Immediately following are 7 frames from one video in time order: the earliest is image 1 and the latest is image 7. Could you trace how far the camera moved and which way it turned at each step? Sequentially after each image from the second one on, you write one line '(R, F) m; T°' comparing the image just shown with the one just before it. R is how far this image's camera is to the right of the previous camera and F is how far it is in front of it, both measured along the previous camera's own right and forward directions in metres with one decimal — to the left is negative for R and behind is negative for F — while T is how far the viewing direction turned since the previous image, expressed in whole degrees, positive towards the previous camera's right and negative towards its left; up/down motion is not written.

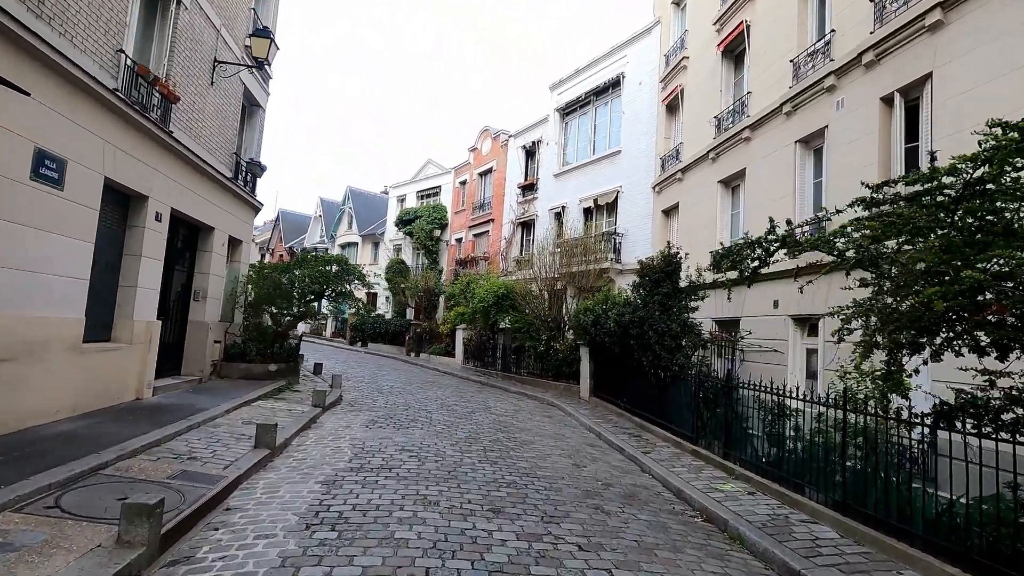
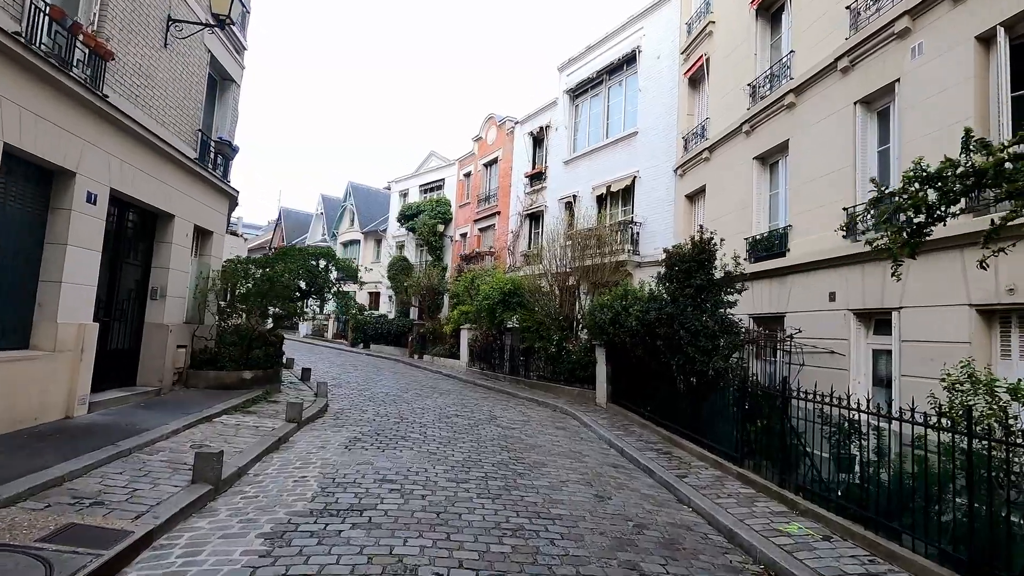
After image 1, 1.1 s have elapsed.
(0.0, +1.6) m; -1°
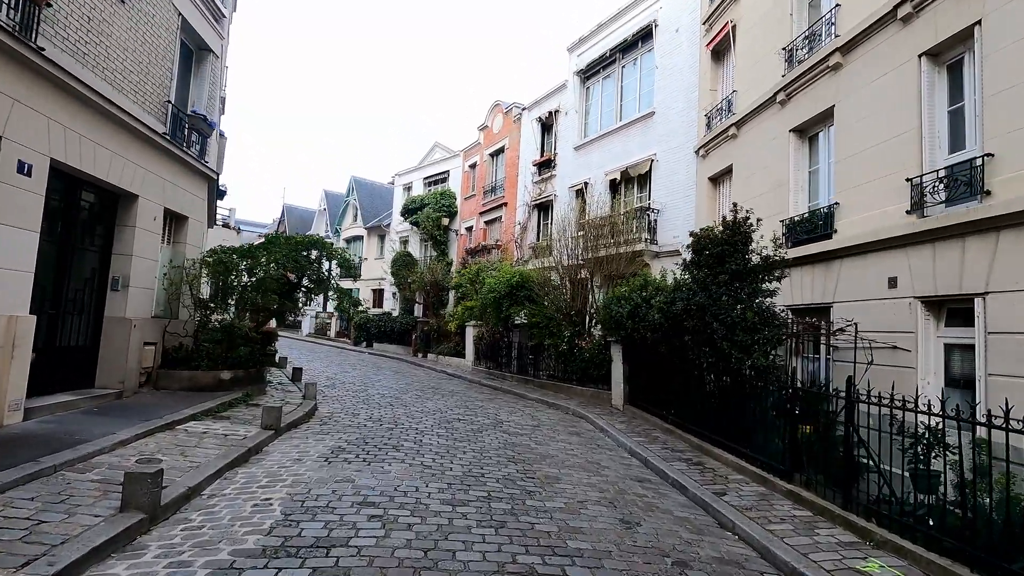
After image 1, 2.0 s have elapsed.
(0.0, +1.2) m; -1°
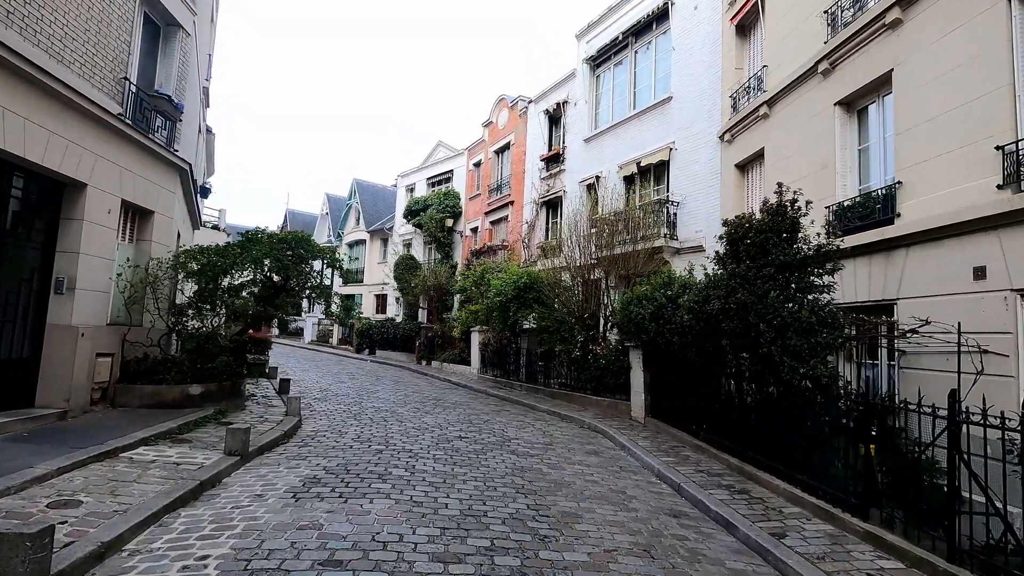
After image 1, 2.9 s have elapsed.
(0.0, +1.3) m; -1°
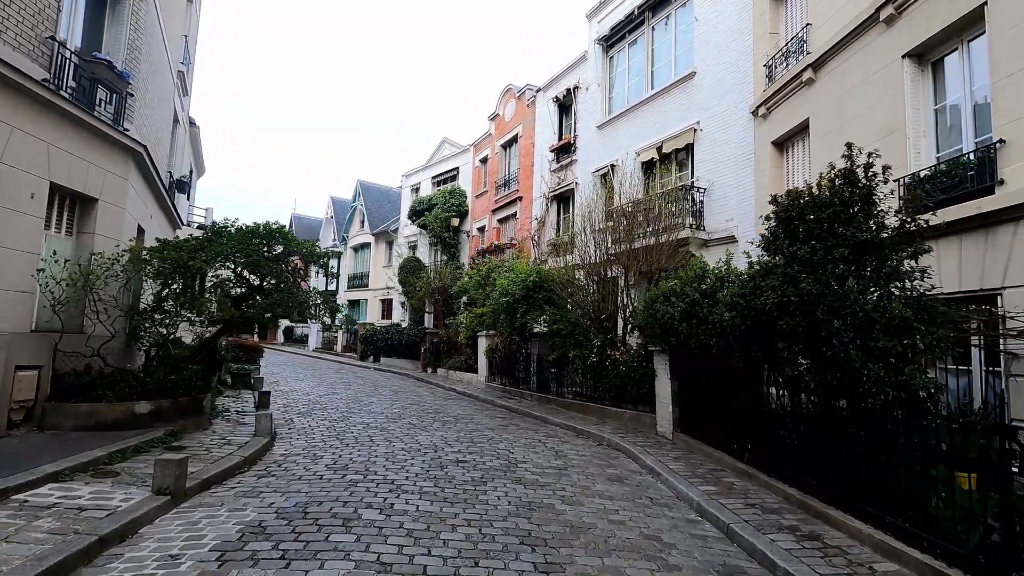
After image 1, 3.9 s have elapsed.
(+0.1, +1.5) m; -1°
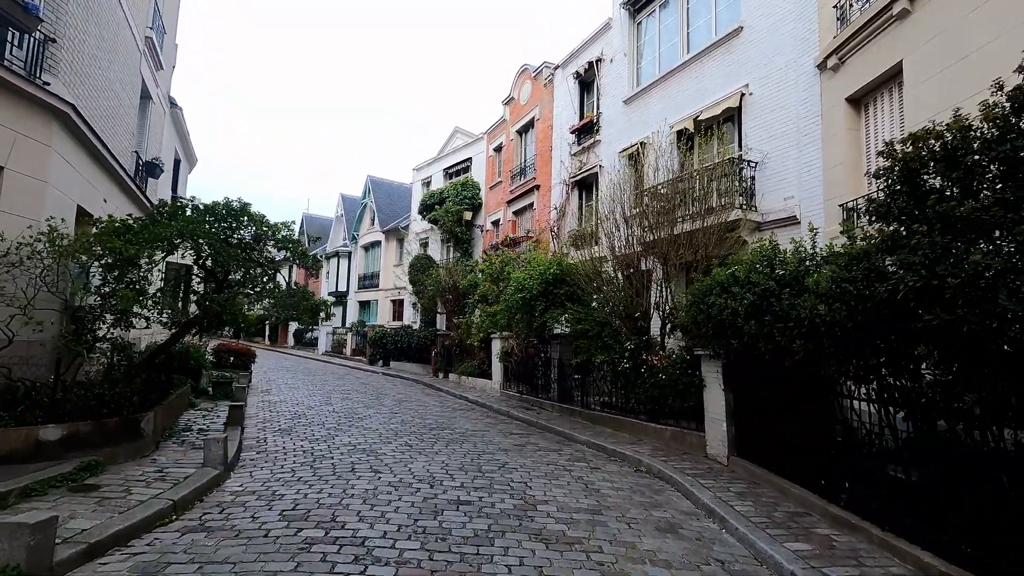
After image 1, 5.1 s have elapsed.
(0.0, +1.8) m; -2°
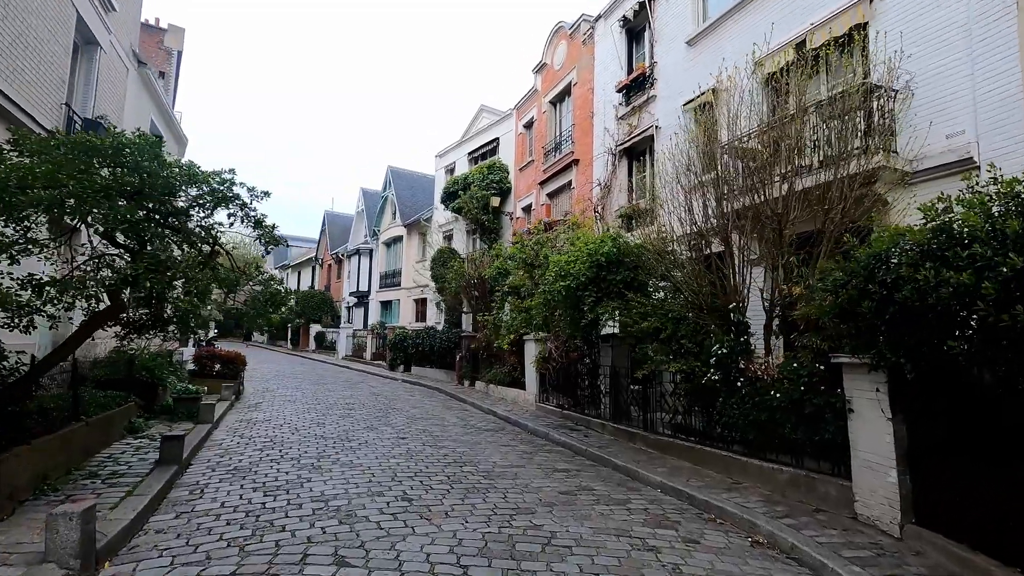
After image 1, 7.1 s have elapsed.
(-0.2, +2.8) m; -3°
